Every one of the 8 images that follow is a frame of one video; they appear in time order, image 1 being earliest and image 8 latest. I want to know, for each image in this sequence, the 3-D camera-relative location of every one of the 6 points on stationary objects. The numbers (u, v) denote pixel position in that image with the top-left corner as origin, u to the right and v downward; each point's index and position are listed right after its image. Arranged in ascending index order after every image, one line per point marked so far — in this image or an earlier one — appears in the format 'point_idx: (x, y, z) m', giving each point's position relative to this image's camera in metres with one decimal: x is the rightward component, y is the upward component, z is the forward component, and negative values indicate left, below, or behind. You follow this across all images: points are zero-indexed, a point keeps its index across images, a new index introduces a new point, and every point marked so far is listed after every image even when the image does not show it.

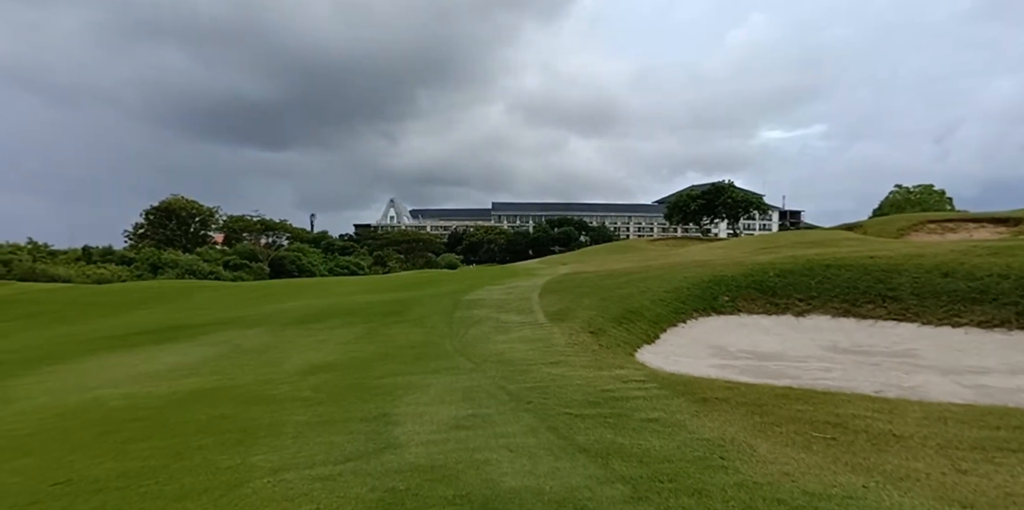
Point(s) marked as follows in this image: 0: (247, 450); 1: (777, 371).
0: (-1.3, -1.0, +2.7) m
1: (+3.6, -1.6, +7.4) m
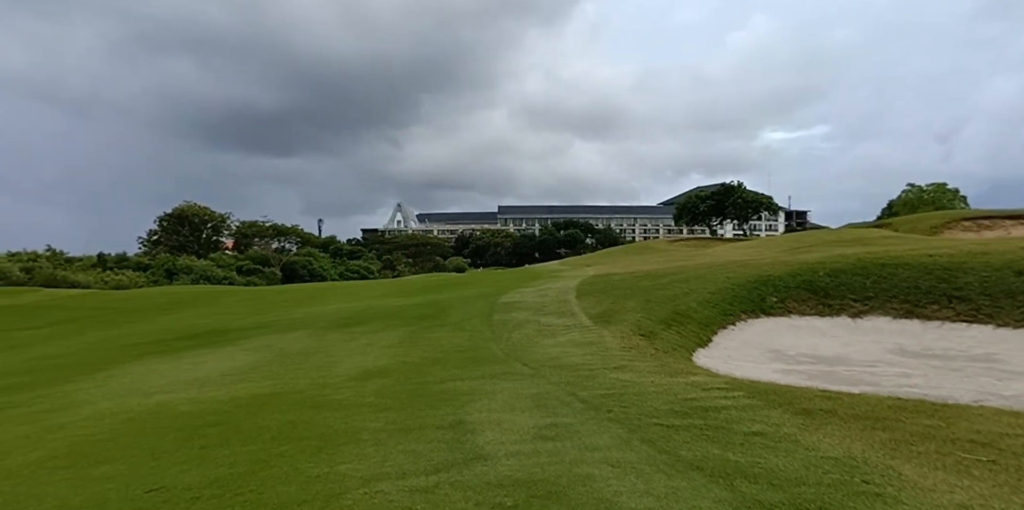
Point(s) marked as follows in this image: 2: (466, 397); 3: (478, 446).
0: (-0.9, -1.0, +2.7) m
1: (+4.3, -1.6, +7.0) m
2: (-0.4, -1.1, +4.4) m
3: (-0.2, -0.9, +2.6) m
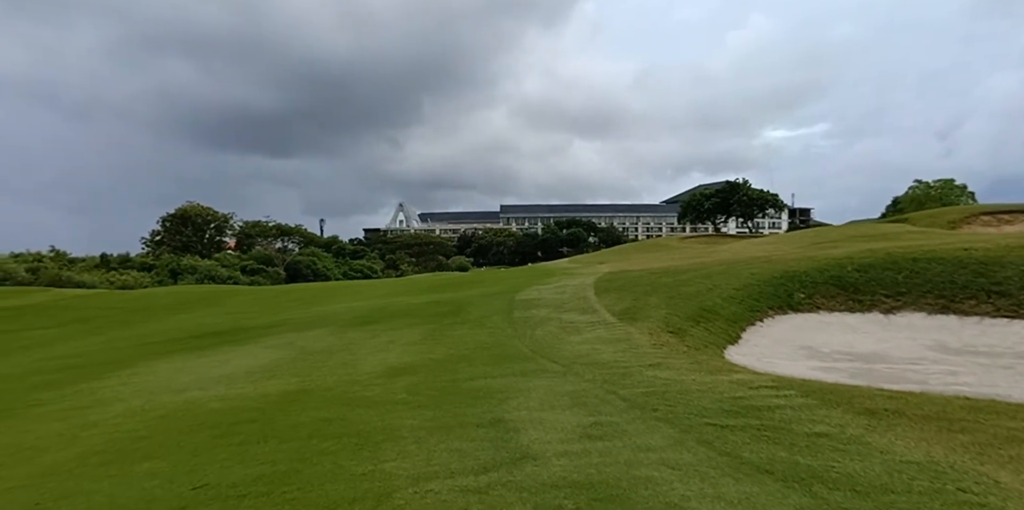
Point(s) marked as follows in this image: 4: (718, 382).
0: (-0.7, -1.0, +2.6) m
1: (+4.7, -1.5, +6.7) m
2: (-0.1, -1.1, +4.3) m
3: (+0.1, -0.9, +2.5) m
4: (+1.4, -0.9, +3.8) m
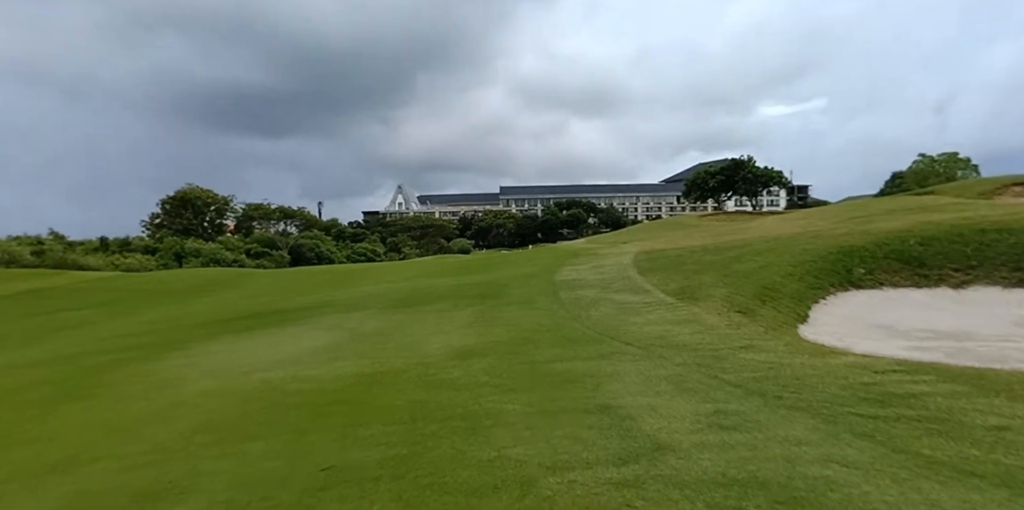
0: (-0.1, -0.9, +2.6) m
1: (+5.6, -1.2, +6.3) m
2: (+0.6, -0.9, +4.2) m
3: (+0.6, -0.8, +2.4) m
4: (+2.1, -0.7, +3.5) m
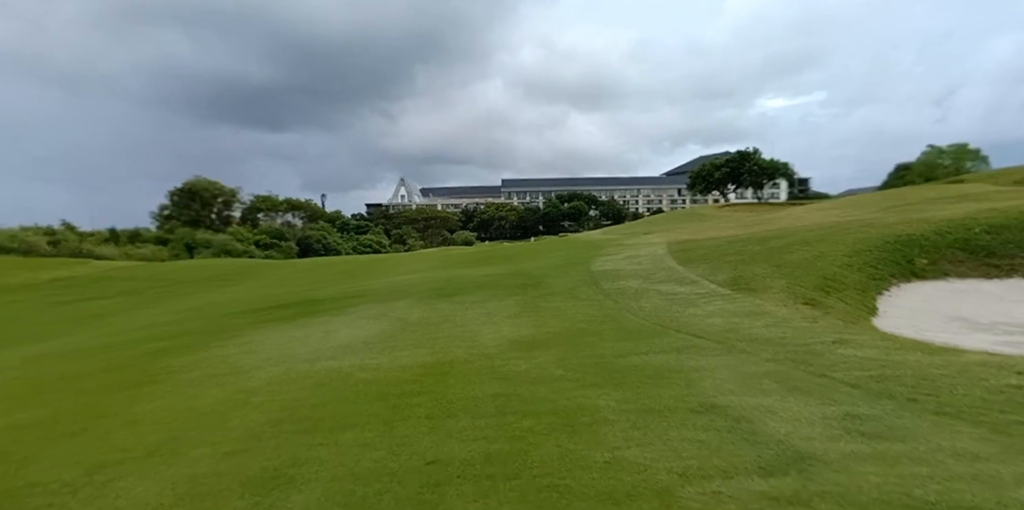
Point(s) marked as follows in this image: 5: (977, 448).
0: (+0.4, -0.8, +2.4) m
1: (+6.3, -1.0, +5.7) m
2: (+1.2, -0.9, +4.0) m
3: (+1.1, -0.7, +2.2) m
4: (+2.6, -0.7, +3.2) m
5: (+1.6, -0.7, +1.8) m
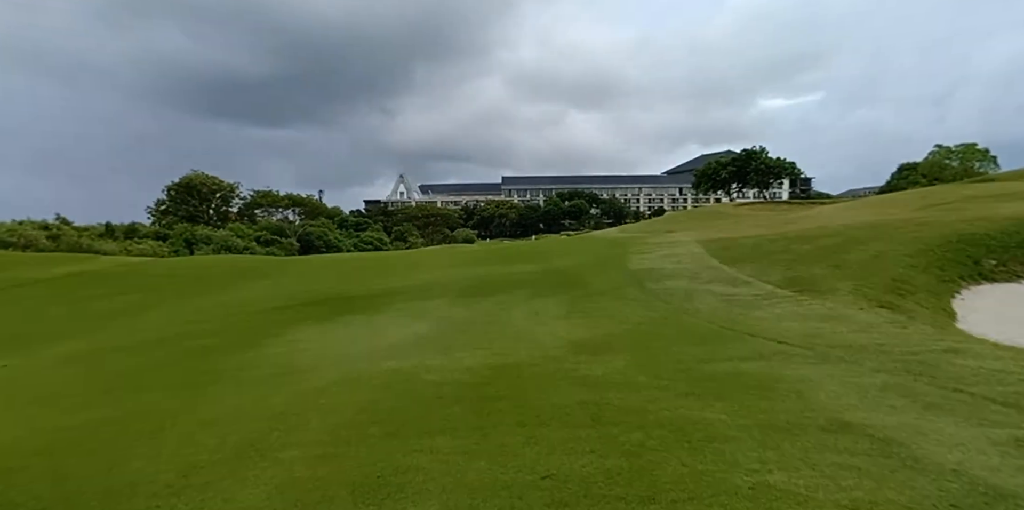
0: (+0.9, -0.8, +2.2) m
1: (+7.0, -1.1, +5.1) m
2: (+1.8, -0.9, +3.7) m
3: (+1.6, -0.7, +1.9) m
4: (+3.2, -0.7, +2.8) m
5: (+2.0, -0.7, +1.5) m
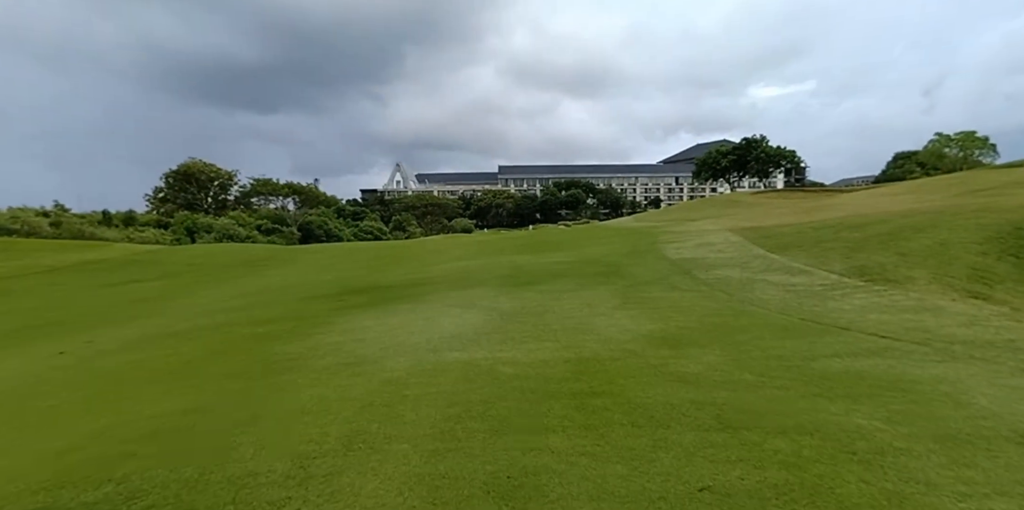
0: (+1.5, -0.8, +1.9) m
1: (+7.8, -1.0, +4.4) m
2: (+2.5, -0.8, +3.4) m
3: (+2.1, -0.7, +1.6) m
4: (+3.8, -0.6, +2.4) m
5: (+2.6, -0.6, +1.2) m
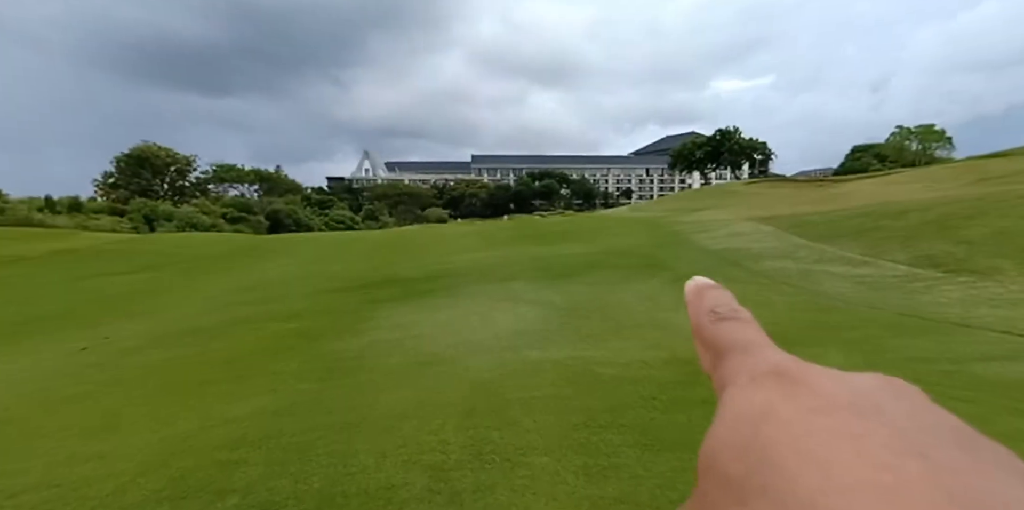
0: (+2.3, -0.8, +1.5) m
1: (+8.7, -0.9, +3.7) m
2: (+3.4, -0.8, +2.9) m
3: (+2.9, -0.7, +1.2) m
4: (+4.6, -0.6, +1.9) m
5: (+3.3, -0.6, +0.7) m
